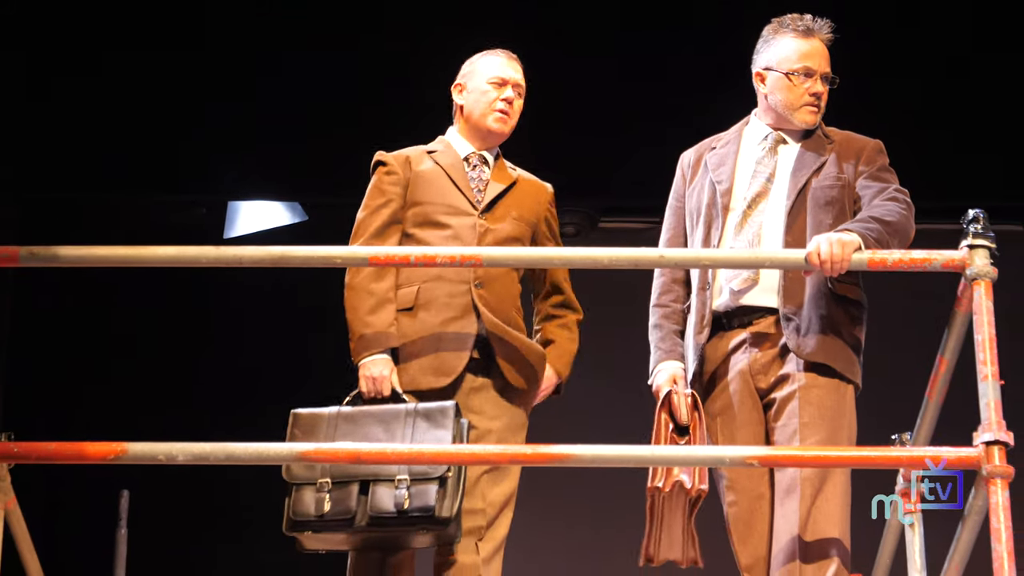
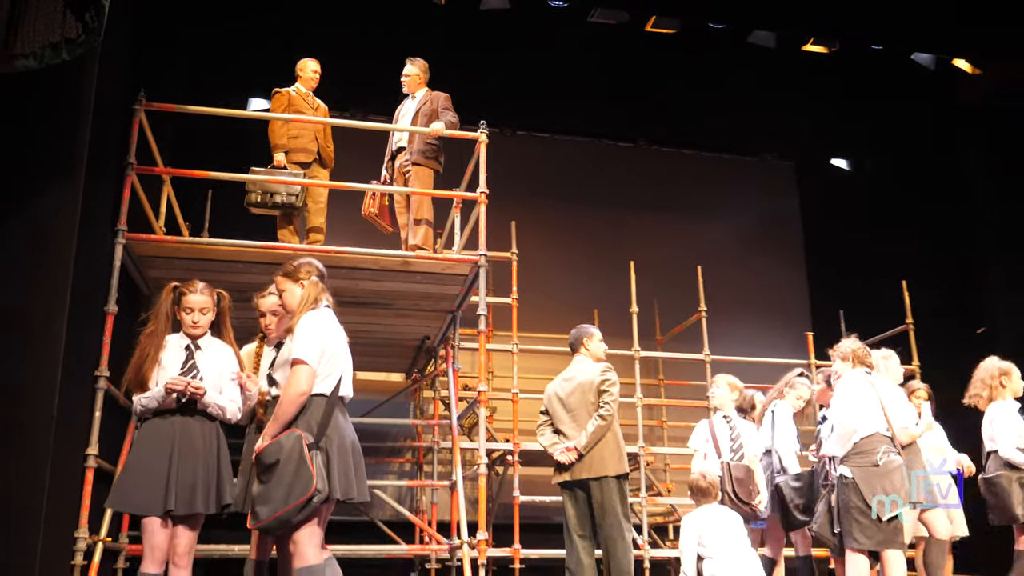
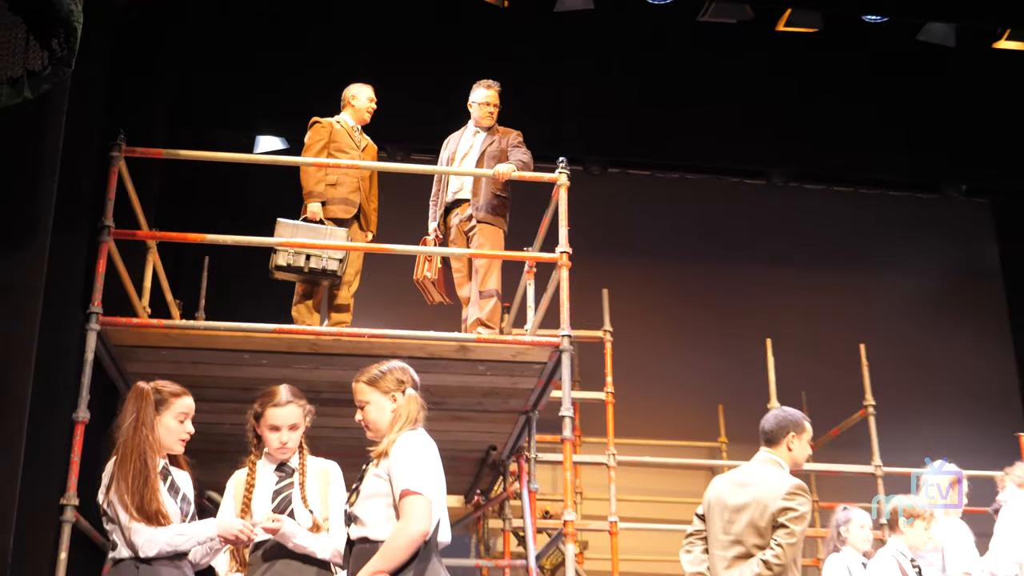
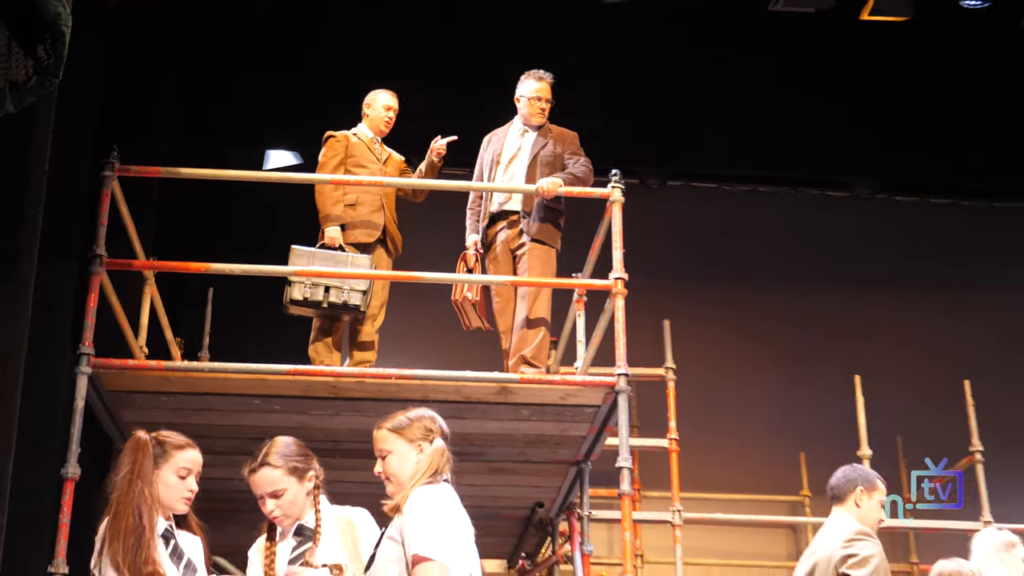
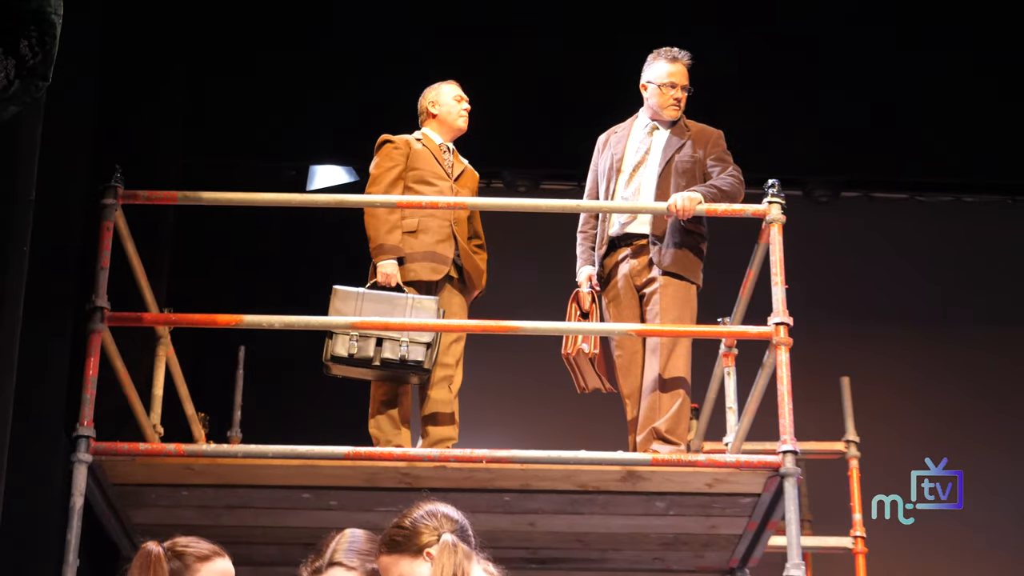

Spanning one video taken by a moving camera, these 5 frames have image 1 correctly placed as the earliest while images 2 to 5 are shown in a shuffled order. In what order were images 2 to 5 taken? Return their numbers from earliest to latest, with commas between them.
5, 4, 3, 2
